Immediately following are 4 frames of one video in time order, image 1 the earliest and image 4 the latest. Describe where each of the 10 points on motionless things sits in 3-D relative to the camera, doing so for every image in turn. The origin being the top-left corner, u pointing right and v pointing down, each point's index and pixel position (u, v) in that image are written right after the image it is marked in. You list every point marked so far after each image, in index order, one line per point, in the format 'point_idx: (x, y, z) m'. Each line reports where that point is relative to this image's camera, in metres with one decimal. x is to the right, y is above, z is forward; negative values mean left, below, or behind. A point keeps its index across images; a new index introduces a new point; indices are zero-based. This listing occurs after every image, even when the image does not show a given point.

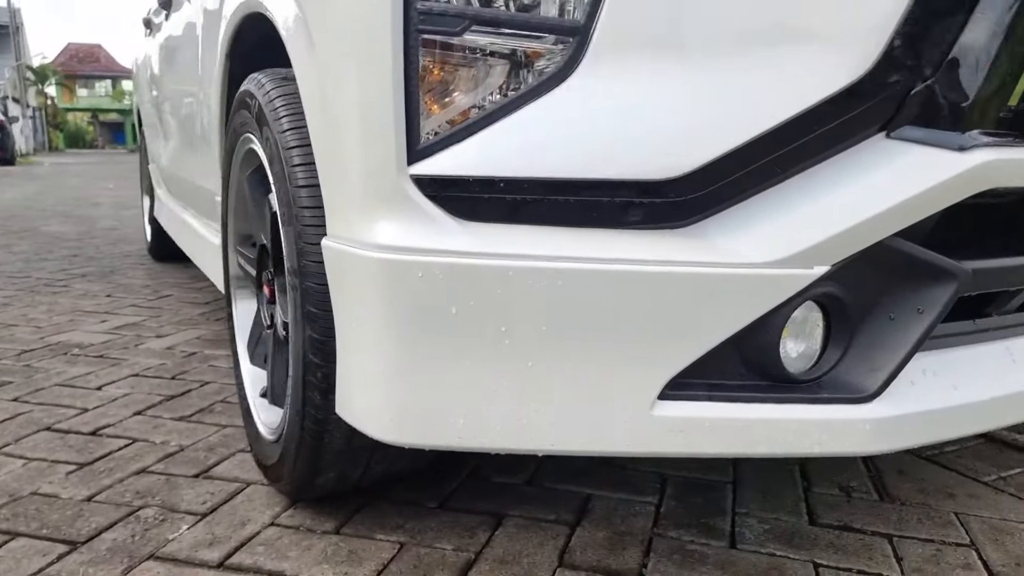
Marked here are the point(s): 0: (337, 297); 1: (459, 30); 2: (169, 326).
0: (-0.3, 0.0, +1.1) m
1: (-0.1, +0.3, +0.9) m
2: (-1.5, -0.2, +3.0) m
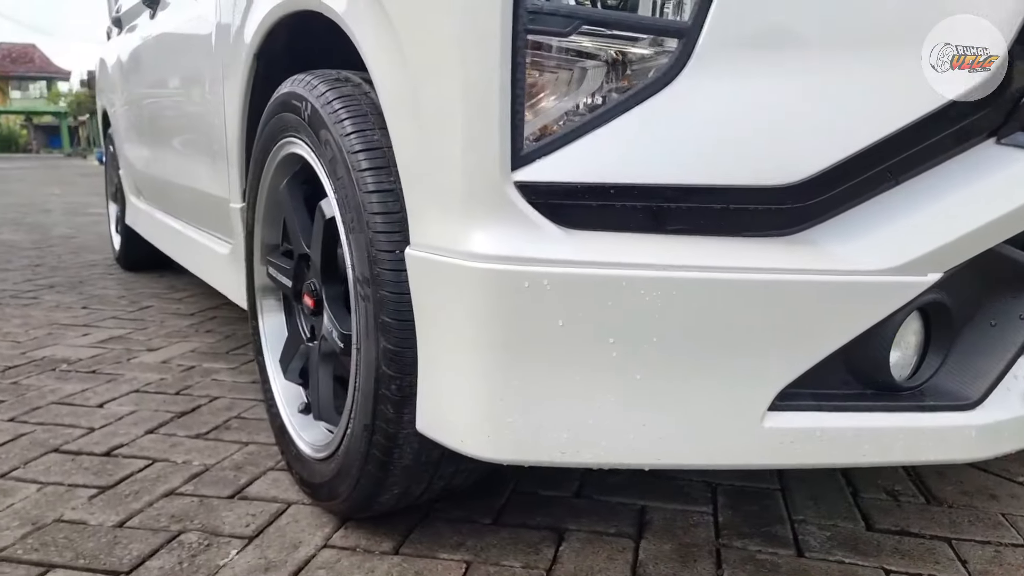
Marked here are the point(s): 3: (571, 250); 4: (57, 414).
0: (-0.1, 0.0, +1.0) m
1: (+0.1, +0.3, +0.9) m
2: (-1.4, -0.2, +2.9) m
3: (+0.1, 0.0, +0.9) m
4: (-1.3, -0.4, +2.0) m
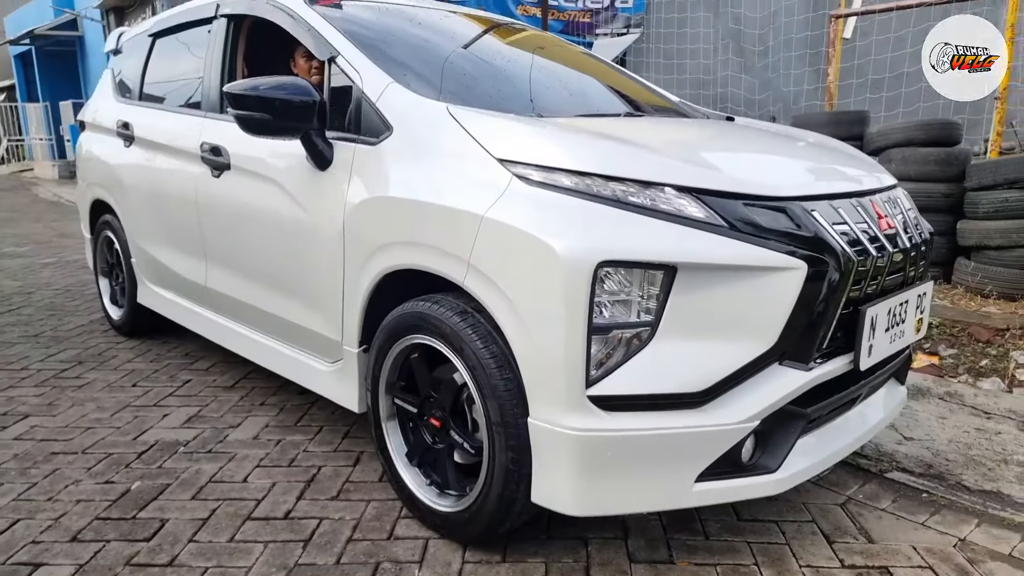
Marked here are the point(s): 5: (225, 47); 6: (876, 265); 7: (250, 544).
0: (+0.1, -0.5, +2.2) m
1: (+0.3, -0.1, +2.1) m
2: (-1.5, -0.7, +3.8) m
3: (+0.3, -0.4, +2.1) m
4: (-1.2, -0.8, +2.9) m
5: (-1.6, +1.3, +3.8) m
6: (+1.2, +0.1, +2.3) m
7: (-0.9, -0.9, +2.5) m
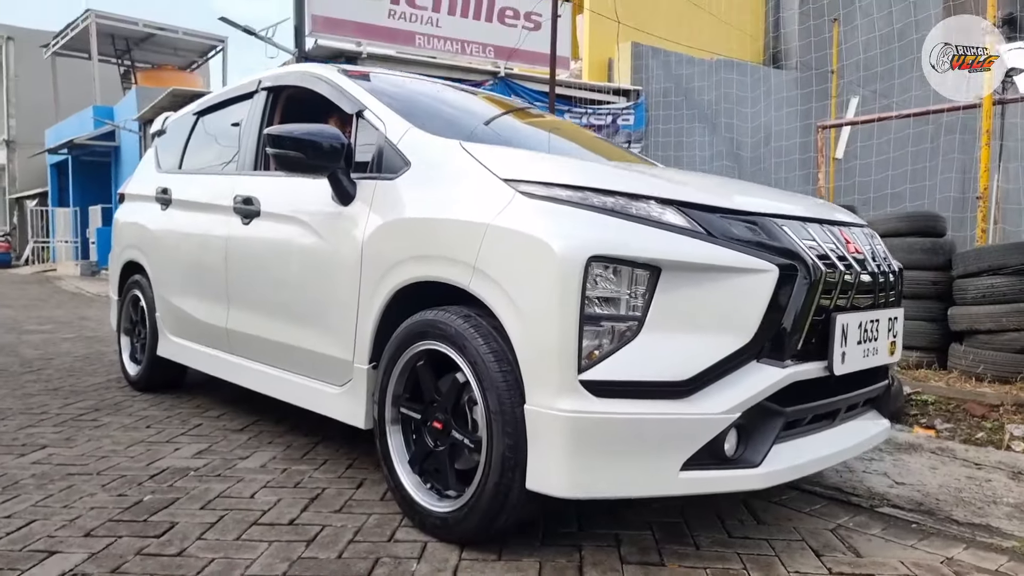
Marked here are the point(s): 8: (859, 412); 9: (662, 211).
0: (+0.1, -0.5, +2.3) m
1: (+0.3, -0.1, +2.3) m
2: (-1.5, -0.9, +3.9) m
3: (+0.3, -0.4, +2.2) m
4: (-1.2, -0.9, +3.0) m
5: (-1.5, +1.0, +4.3) m
6: (+1.2, 0.0, +2.6) m
7: (-1.0, -0.9, +2.6) m
8: (+1.5, -0.5, +3.0) m
9: (+0.5, +0.3, +2.4) m
